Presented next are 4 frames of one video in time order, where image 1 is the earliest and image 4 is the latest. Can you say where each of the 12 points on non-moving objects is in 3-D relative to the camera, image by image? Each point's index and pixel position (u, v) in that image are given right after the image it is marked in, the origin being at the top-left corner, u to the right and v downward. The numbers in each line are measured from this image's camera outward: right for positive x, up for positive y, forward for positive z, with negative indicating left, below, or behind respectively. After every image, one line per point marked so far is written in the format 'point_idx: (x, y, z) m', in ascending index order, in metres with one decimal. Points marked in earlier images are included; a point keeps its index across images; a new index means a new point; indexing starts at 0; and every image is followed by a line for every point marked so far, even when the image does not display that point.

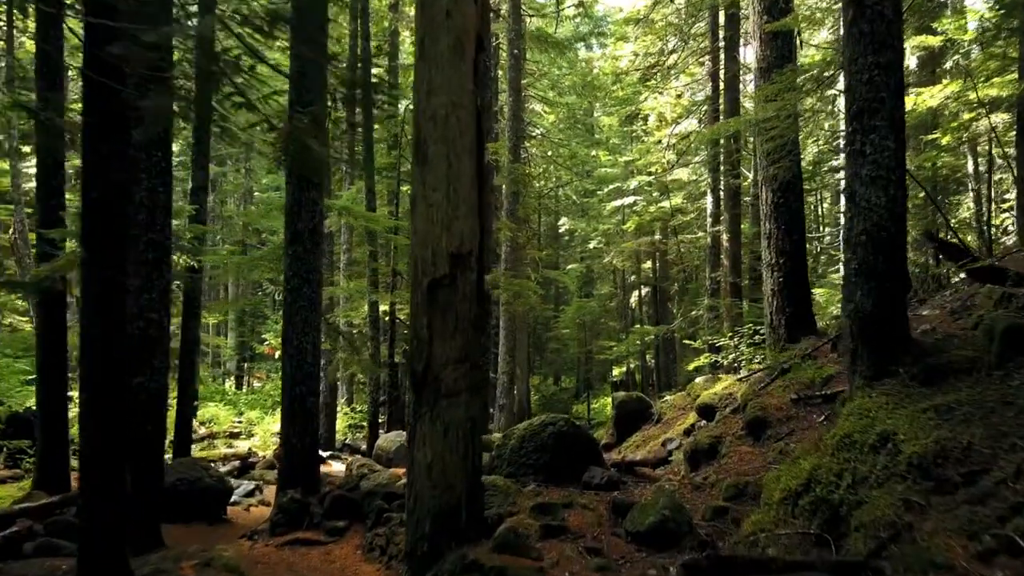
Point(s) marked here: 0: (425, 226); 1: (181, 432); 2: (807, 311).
0: (-0.5, +0.4, +4.2) m
1: (-5.5, -2.4, +11.6) m
2: (+3.7, -0.3, +8.7) m
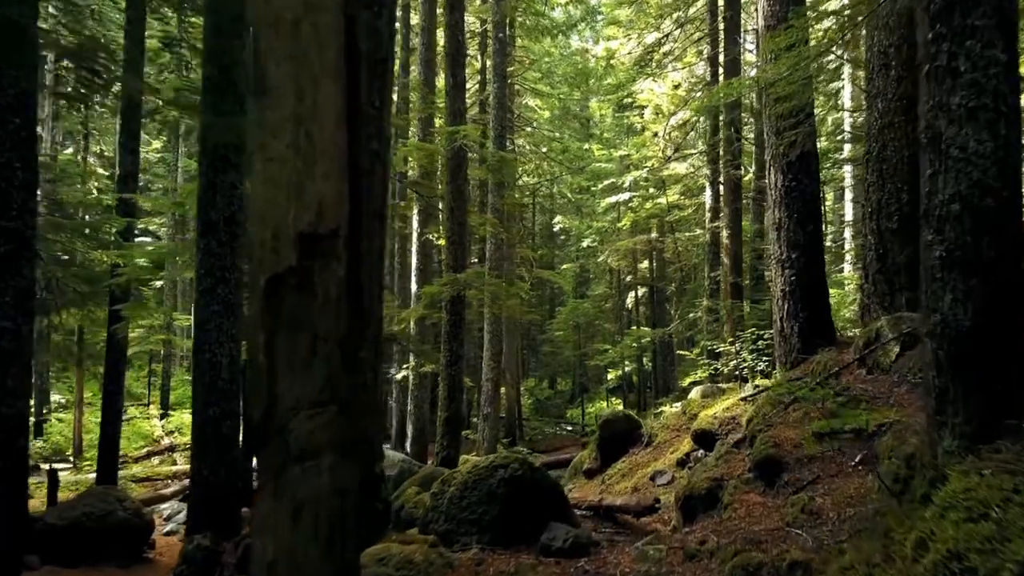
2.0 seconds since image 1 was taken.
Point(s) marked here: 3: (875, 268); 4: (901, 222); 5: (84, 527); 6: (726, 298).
0: (-0.9, +0.4, +2.8) m
1: (-5.9, -2.4, +10.1) m
2: (+3.3, -0.3, +7.3) m
3: (+5.0, +0.3, +9.6) m
4: (+5.1, +0.9, +9.2) m
5: (-4.9, -2.7, +8.0) m
6: (+5.2, -0.3, +17.2) m
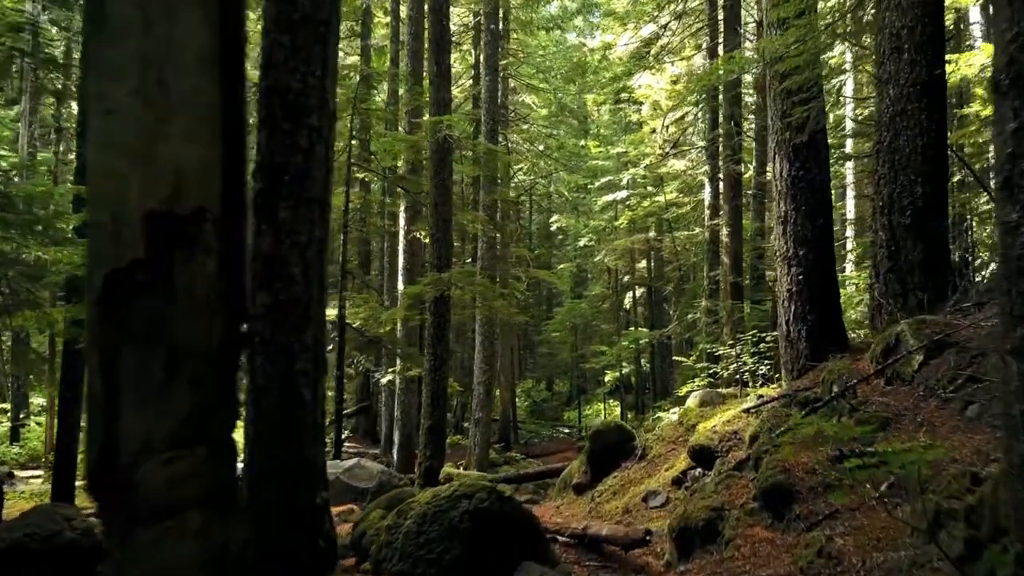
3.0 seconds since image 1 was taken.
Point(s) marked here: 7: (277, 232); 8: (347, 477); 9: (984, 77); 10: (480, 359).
0: (-1.1, +0.4, +2.1) m
1: (-6.1, -2.4, +9.5) m
2: (+3.1, -0.3, +6.6) m
3: (+4.8, +0.3, +8.9) m
4: (+4.9, +0.9, +8.6) m
5: (-5.1, -2.7, +7.4) m
6: (+5.0, -0.3, +16.5) m
7: (-1.2, +0.3, +3.7) m
8: (-2.5, -2.8, +10.4) m
9: (+8.5, +3.8, +12.5) m
10: (-0.9, -1.9, +18.4) m
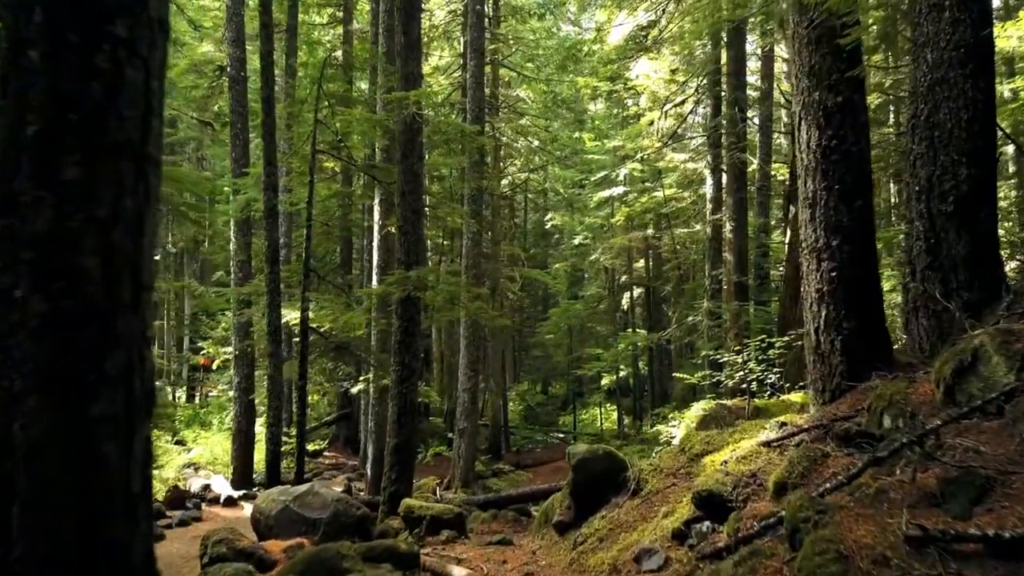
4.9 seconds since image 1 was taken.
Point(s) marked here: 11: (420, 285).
0: (-1.4, +0.4, +0.8) m
1: (-6.4, -2.4, +8.1) m
2: (+2.8, -0.3, +5.3) m
3: (+4.5, +0.3, +7.6) m
4: (+4.6, +0.9, +7.2) m
5: (-5.4, -2.7, +6.0) m
6: (+4.7, -0.3, +15.2) m
7: (-1.5, +0.3, +2.3) m
8: (-2.8, -2.8, +9.0) m
9: (+8.2, +3.8, +11.2) m
10: (-1.2, -1.9, +17.0) m
11: (-1.3, 0.0, +10.0) m
